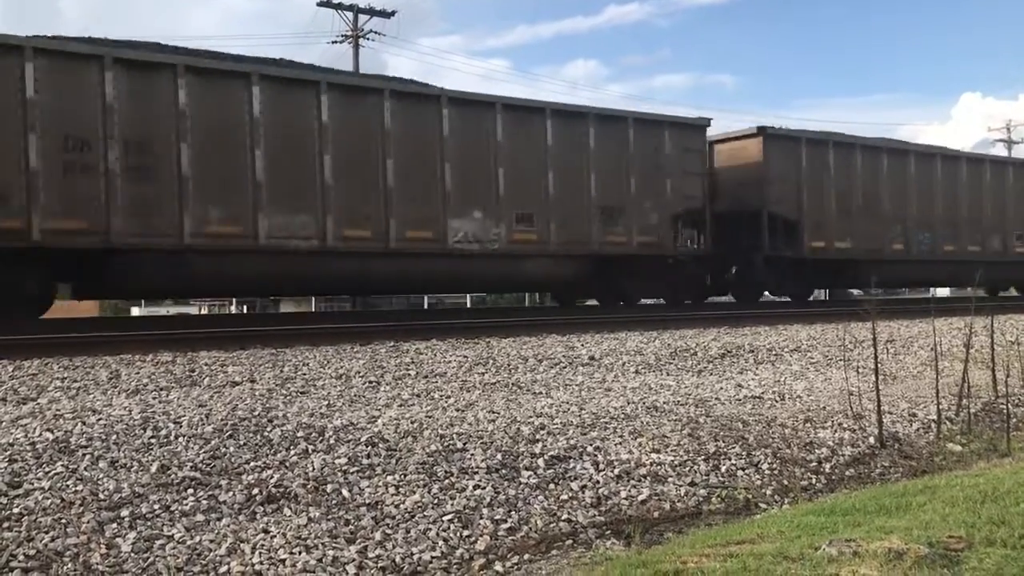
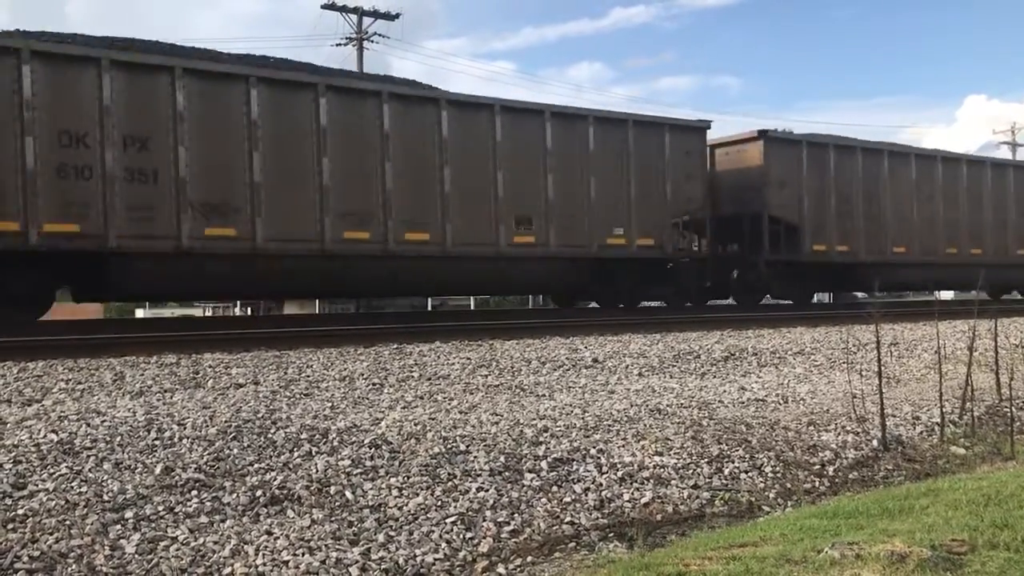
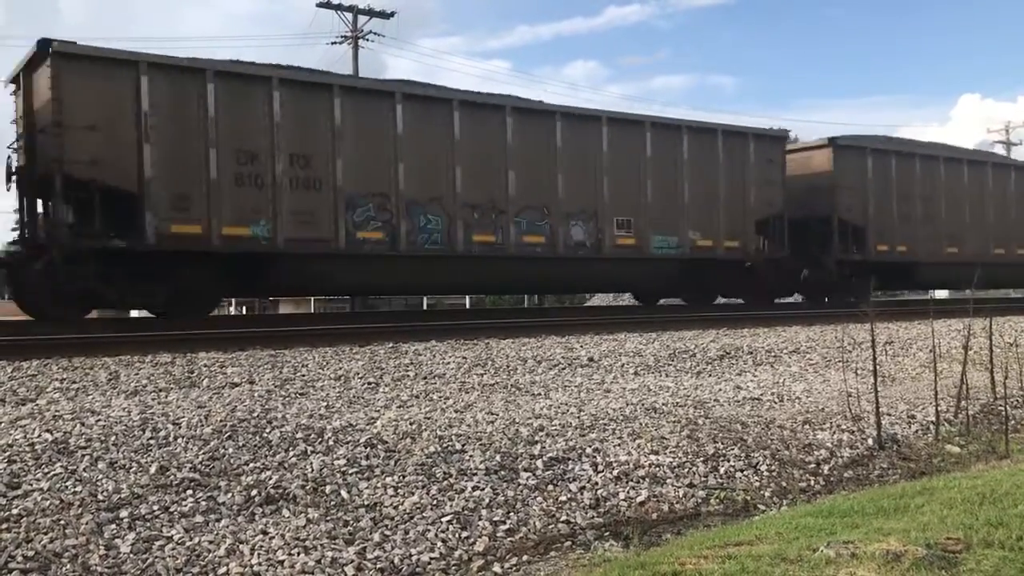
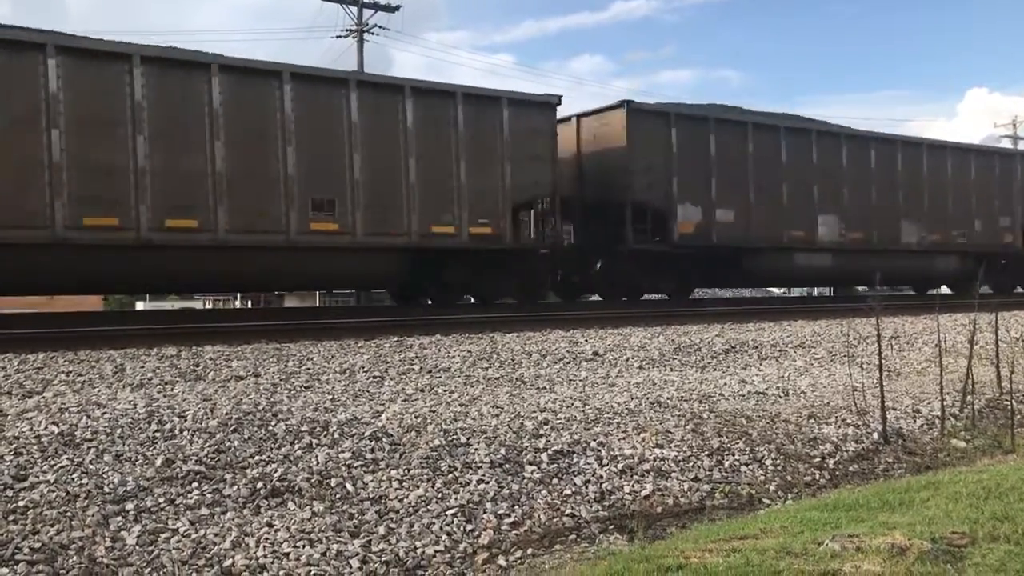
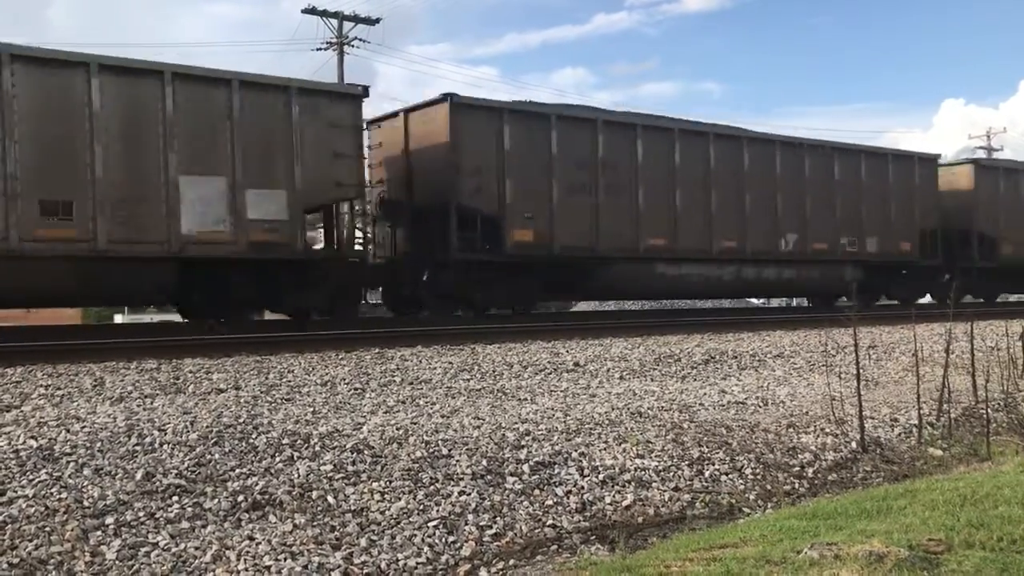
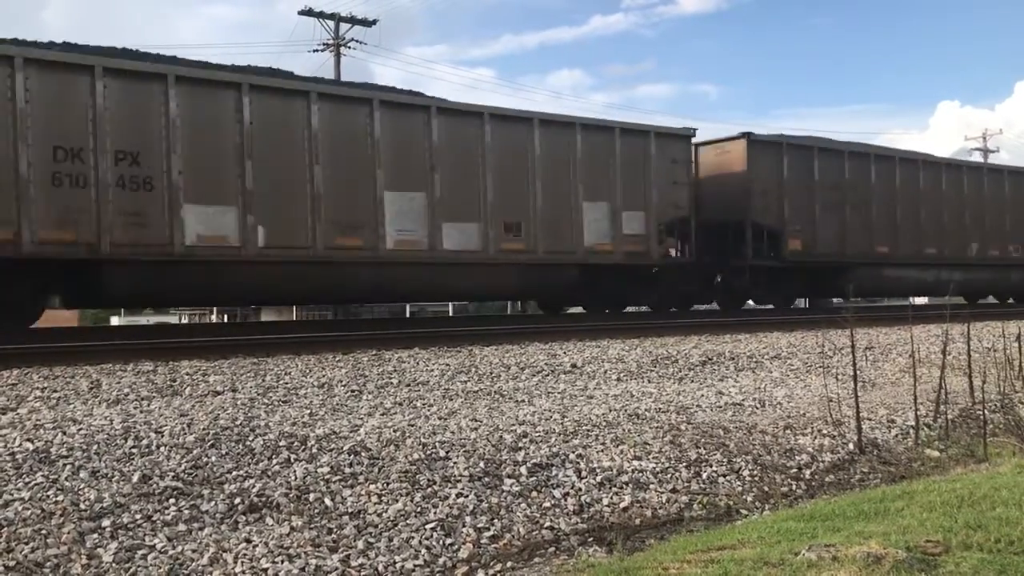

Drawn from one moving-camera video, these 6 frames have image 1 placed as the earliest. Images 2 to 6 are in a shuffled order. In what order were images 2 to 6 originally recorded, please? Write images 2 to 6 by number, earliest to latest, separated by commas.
3, 2, 4, 6, 5
